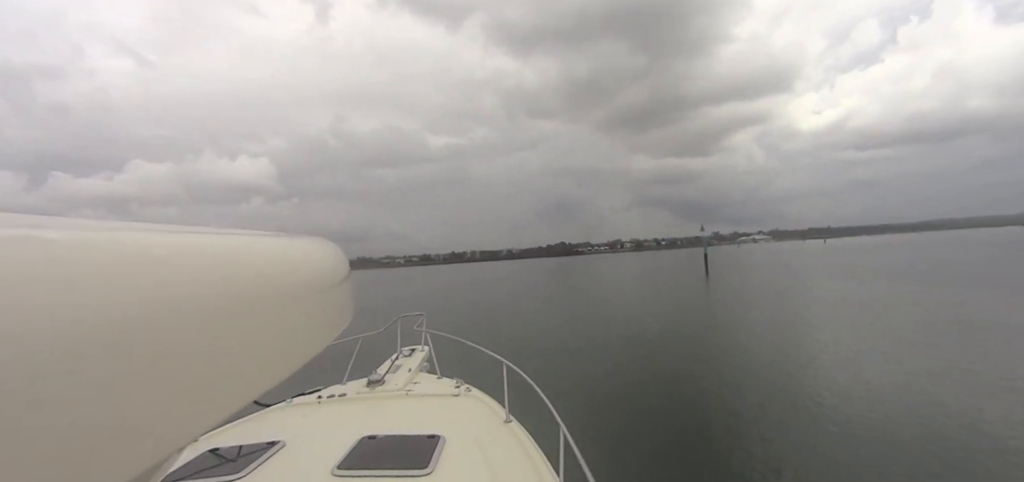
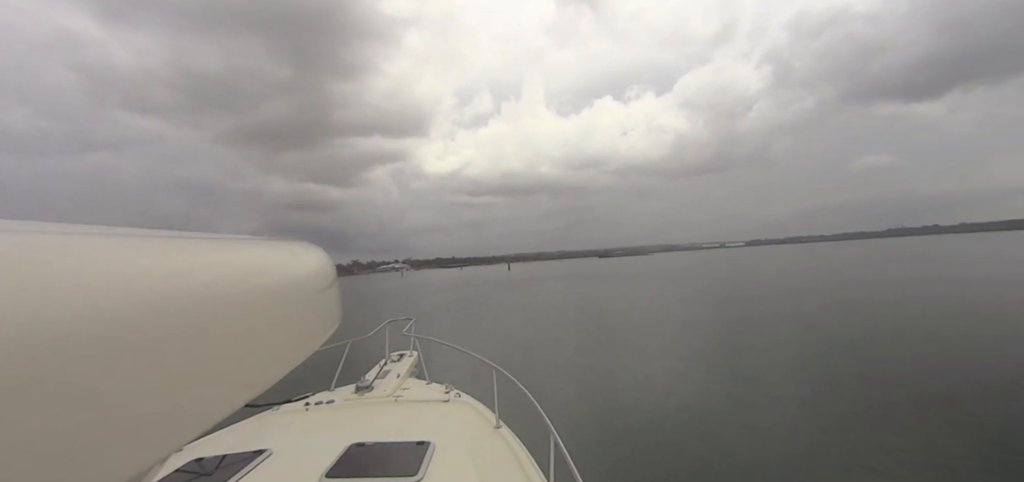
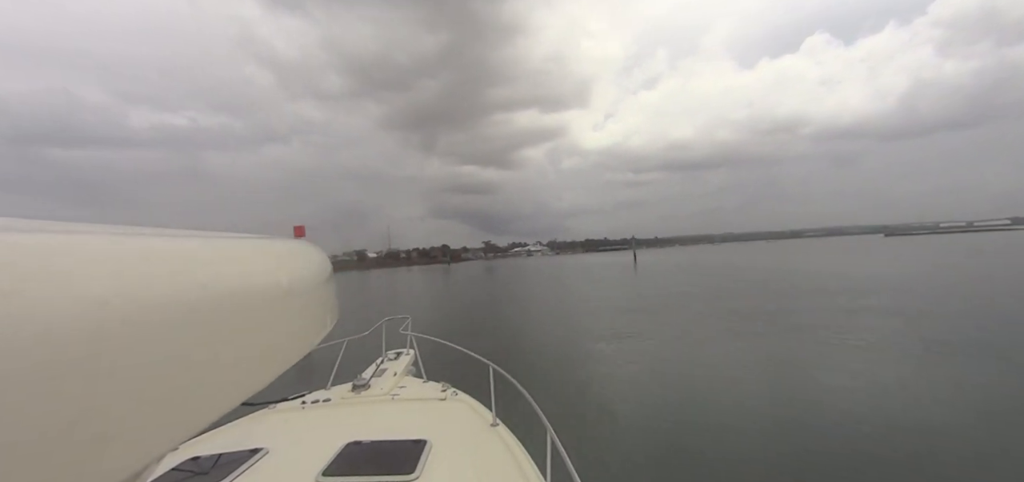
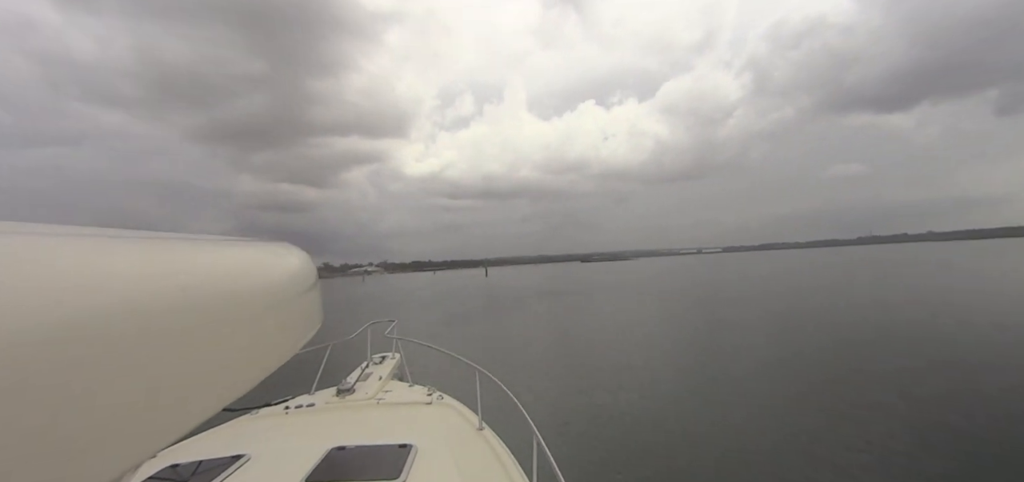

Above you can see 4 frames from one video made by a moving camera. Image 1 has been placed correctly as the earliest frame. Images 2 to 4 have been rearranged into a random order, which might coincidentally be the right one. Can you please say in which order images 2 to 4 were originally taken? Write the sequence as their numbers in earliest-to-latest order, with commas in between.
2, 4, 3
